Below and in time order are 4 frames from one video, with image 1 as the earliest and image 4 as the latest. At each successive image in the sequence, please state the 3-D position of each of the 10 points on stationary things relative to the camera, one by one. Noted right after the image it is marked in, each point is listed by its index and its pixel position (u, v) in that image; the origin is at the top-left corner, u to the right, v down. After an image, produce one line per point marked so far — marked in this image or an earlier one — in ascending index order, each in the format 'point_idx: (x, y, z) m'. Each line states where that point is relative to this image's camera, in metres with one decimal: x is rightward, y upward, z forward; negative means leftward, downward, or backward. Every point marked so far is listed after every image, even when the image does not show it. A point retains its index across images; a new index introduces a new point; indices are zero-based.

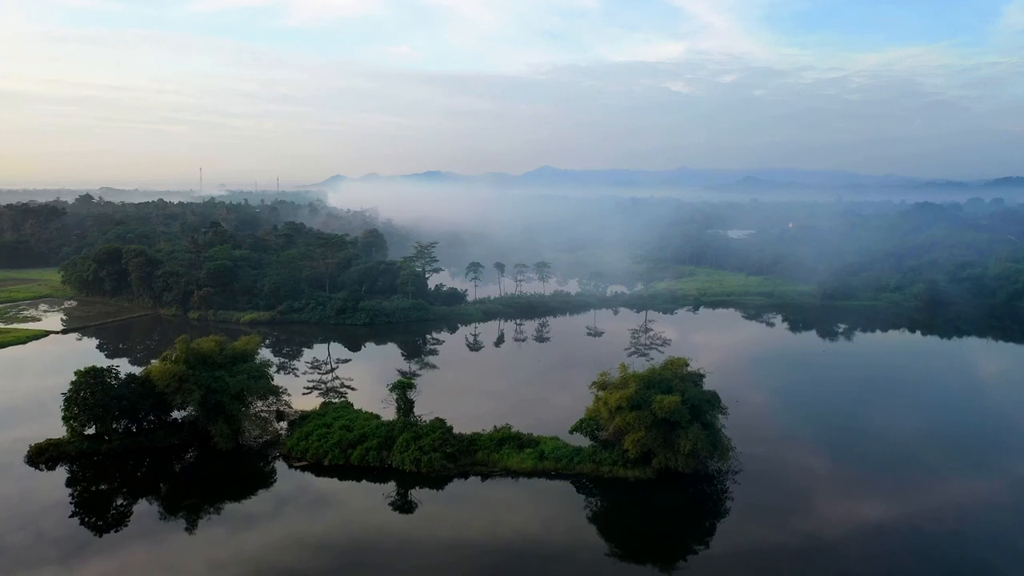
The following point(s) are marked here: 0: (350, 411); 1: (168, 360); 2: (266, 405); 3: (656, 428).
0: (-5.3, -4.1, +19.1) m
1: (-10.6, -2.2, +18.0) m
2: (-7.9, -3.7, +18.6) m
3: (+4.1, -4.0, +16.3) m
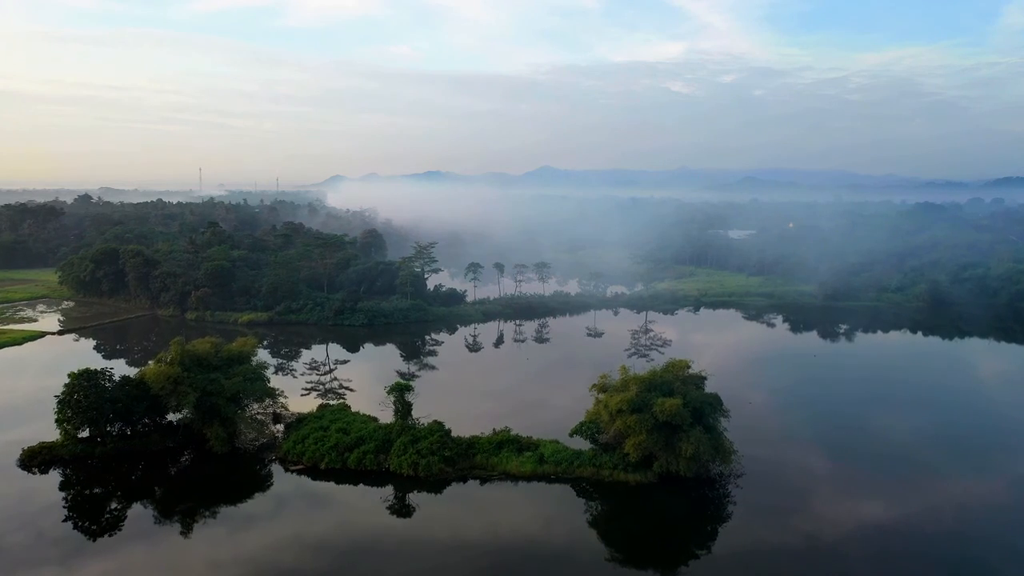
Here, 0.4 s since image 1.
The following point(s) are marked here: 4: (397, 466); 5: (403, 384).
0: (-5.4, -4.1, +18.8) m
1: (-10.6, -2.3, +17.8) m
2: (-7.9, -3.8, +18.4) m
3: (+4.0, -4.0, +16.1) m
4: (-3.3, -5.1, +16.4) m
5: (-3.5, -3.1, +18.4) m
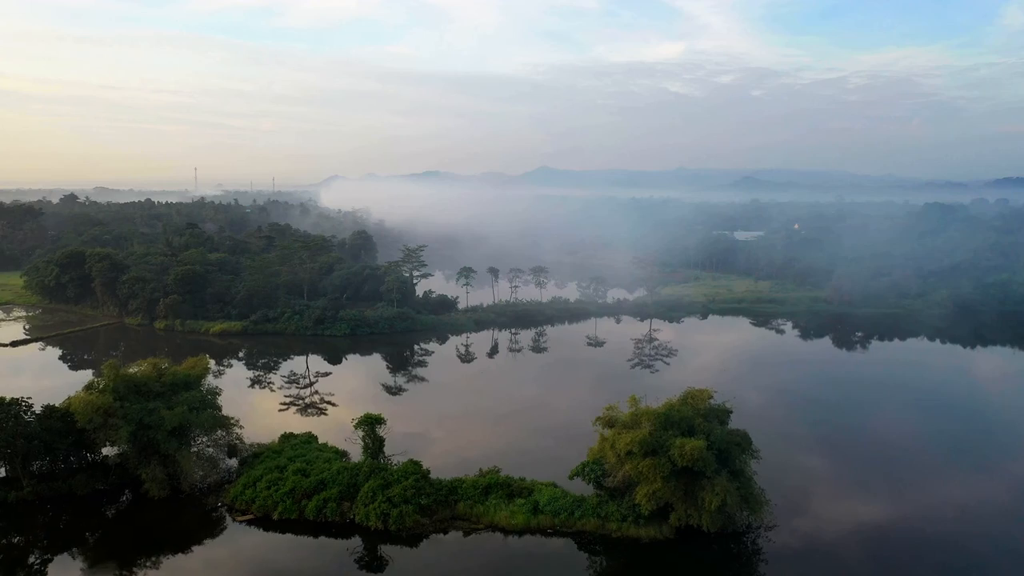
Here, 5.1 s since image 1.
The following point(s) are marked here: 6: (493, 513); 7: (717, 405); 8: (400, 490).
0: (-5.6, -4.5, +16.3) m
1: (-10.9, -2.6, +15.2) m
2: (-8.1, -4.1, +15.9) m
3: (+3.8, -4.4, +13.6) m
4: (-3.5, -5.5, +13.9) m
5: (-3.7, -3.4, +15.9) m
6: (-0.5, -5.6, +14.7) m
7: (+5.3, -3.0, +15.4) m
8: (-2.7, -4.9, +14.3) m
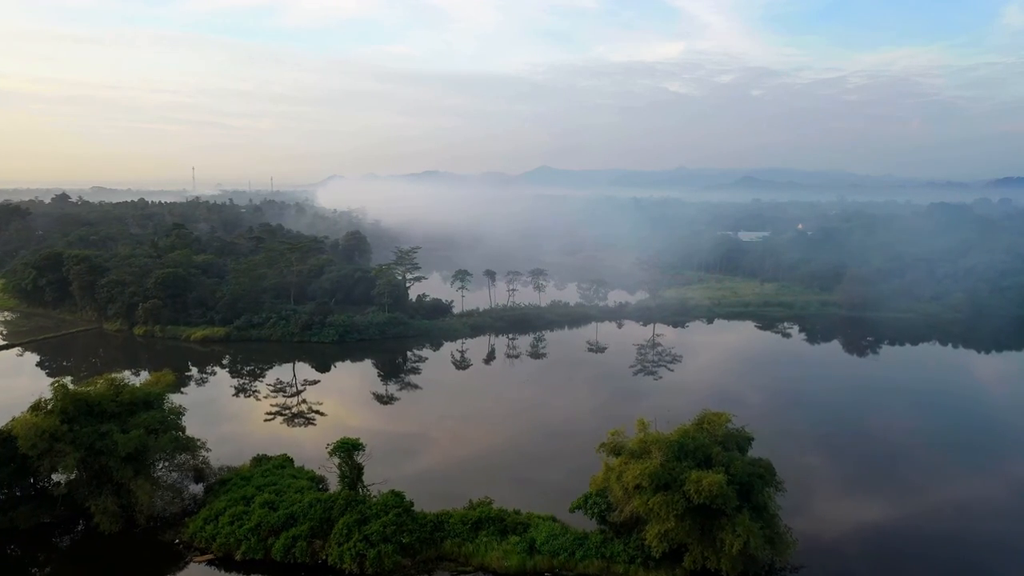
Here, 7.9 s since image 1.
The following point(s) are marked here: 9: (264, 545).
0: (-5.8, -4.7, +14.8) m
1: (-11.0, -2.9, +13.7) m
2: (-8.3, -4.3, +14.4) m
3: (+3.6, -4.6, +12.1) m
4: (-3.7, -5.7, +12.4) m
5: (-3.9, -3.6, +14.3) m
6: (-0.6, -5.8, +13.2) m
7: (+5.2, -3.2, +13.9) m
8: (-2.9, -5.1, +12.8) m
9: (-5.4, -5.6, +12.9) m
